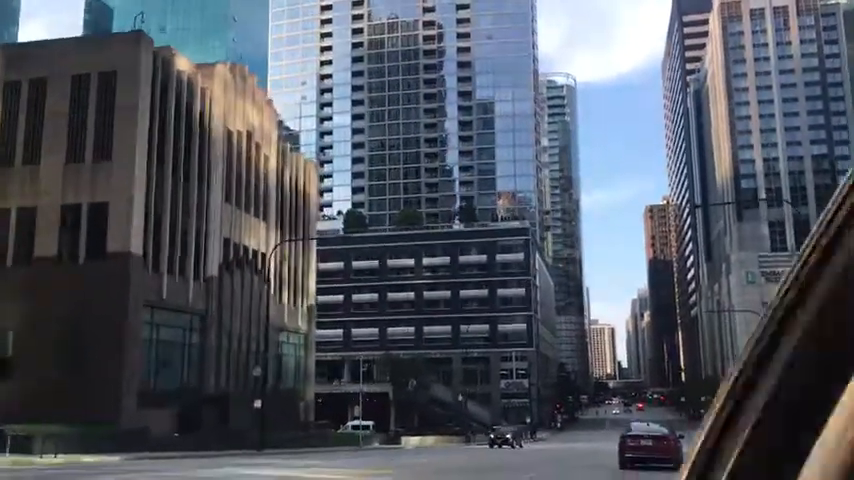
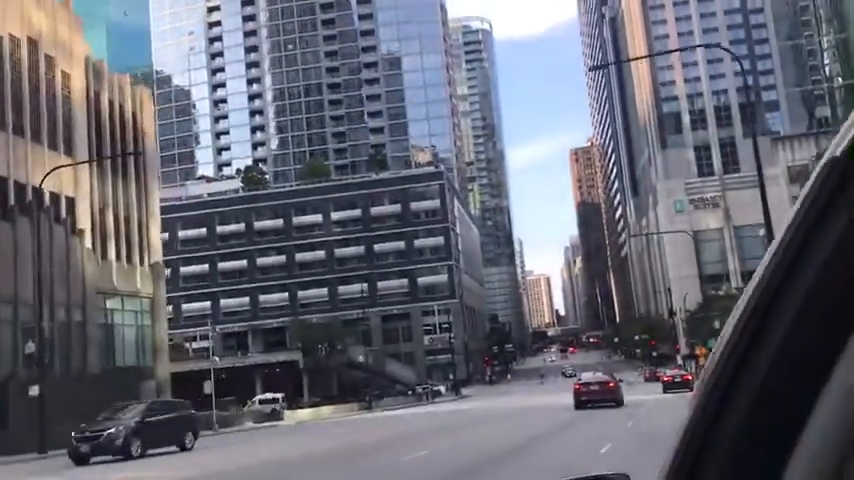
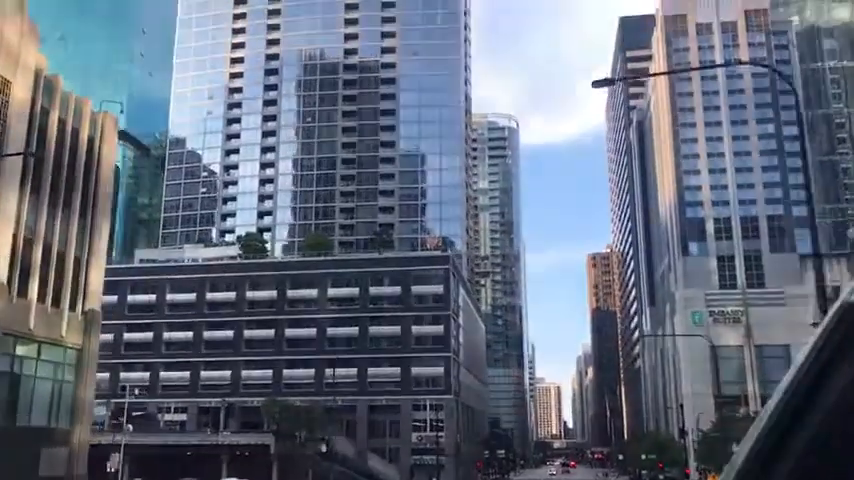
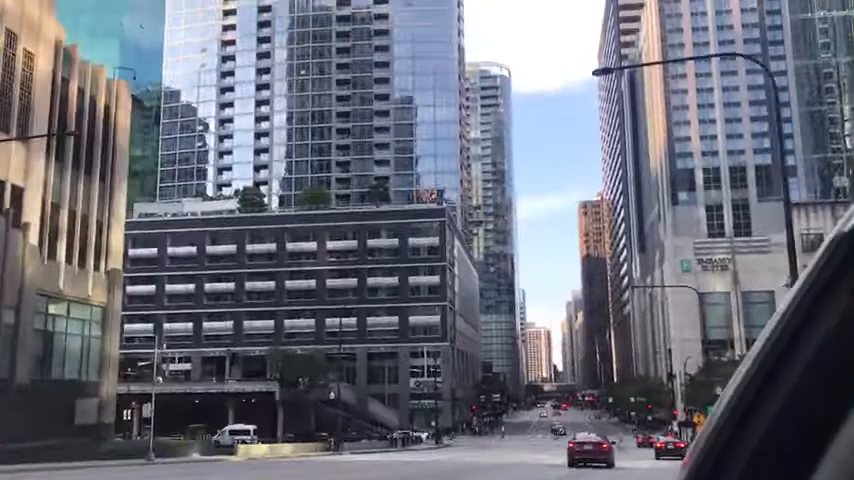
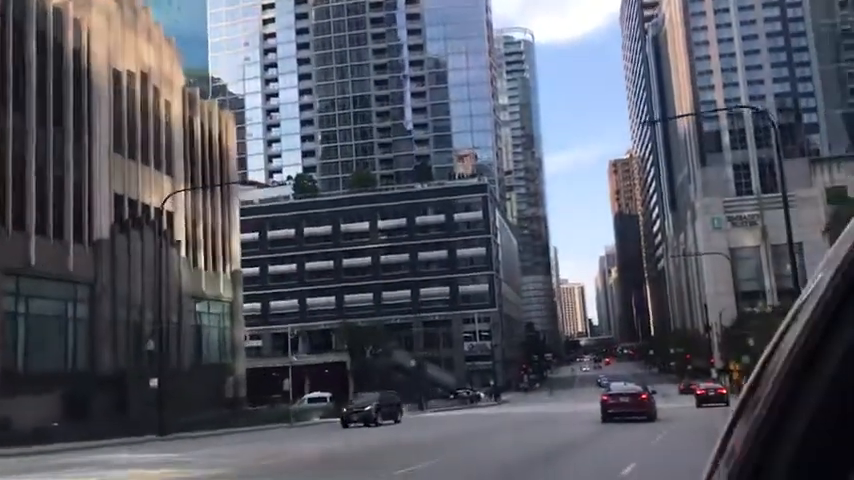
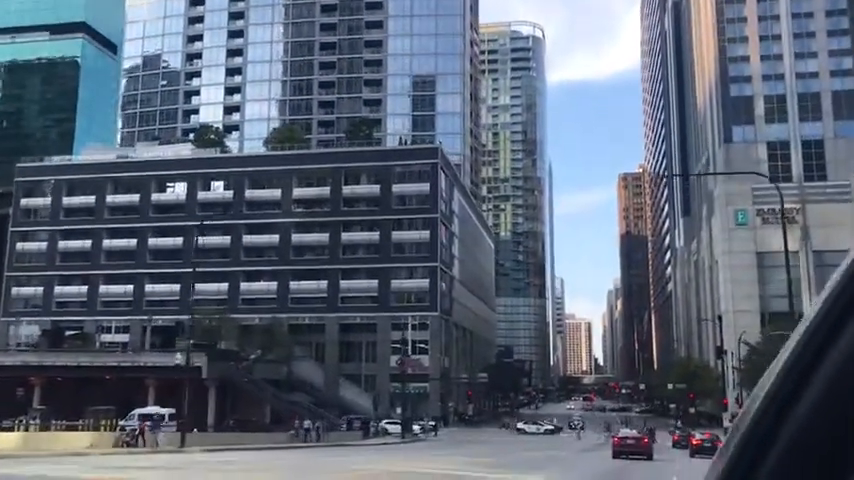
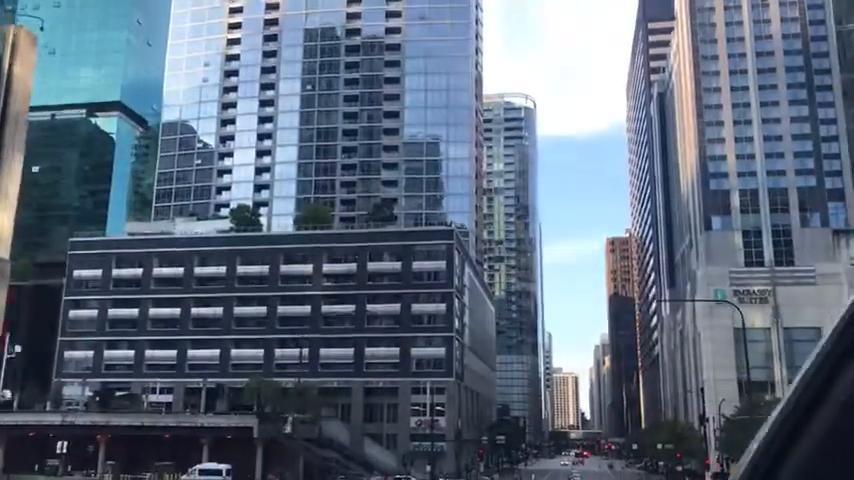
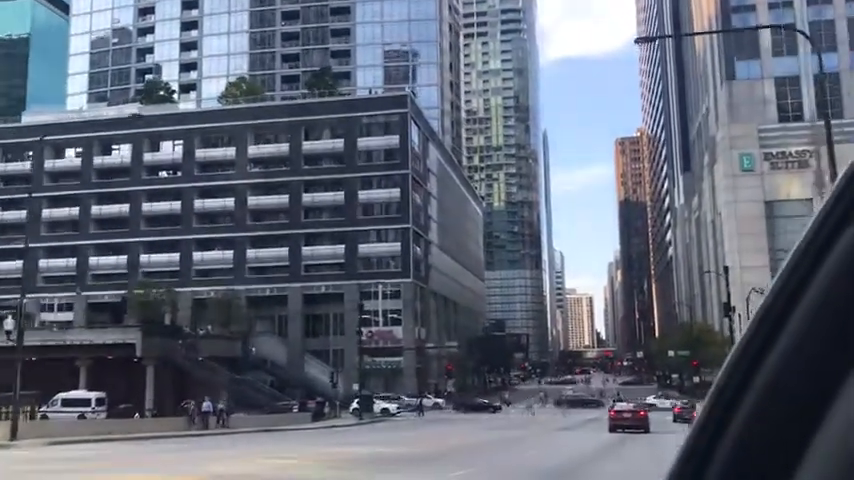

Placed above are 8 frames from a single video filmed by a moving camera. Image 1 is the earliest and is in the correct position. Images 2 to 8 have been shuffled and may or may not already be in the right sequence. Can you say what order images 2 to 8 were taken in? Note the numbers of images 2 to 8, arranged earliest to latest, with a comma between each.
5, 2, 4, 3, 7, 6, 8
